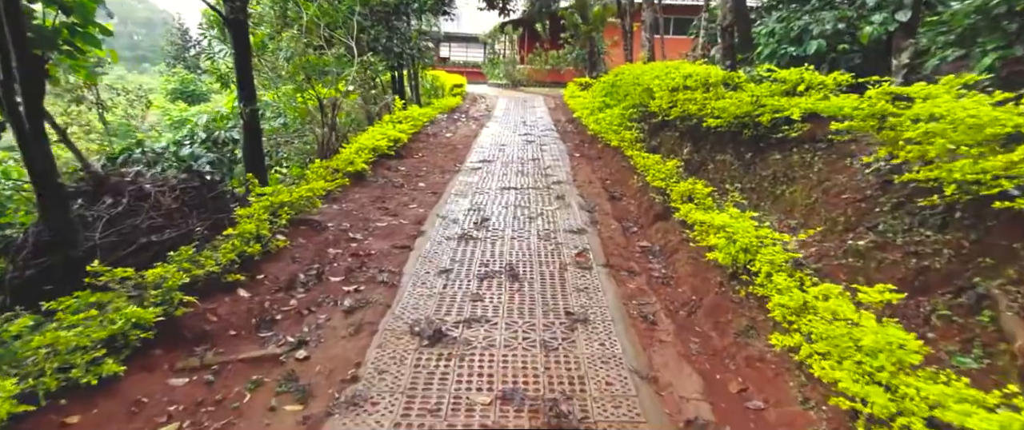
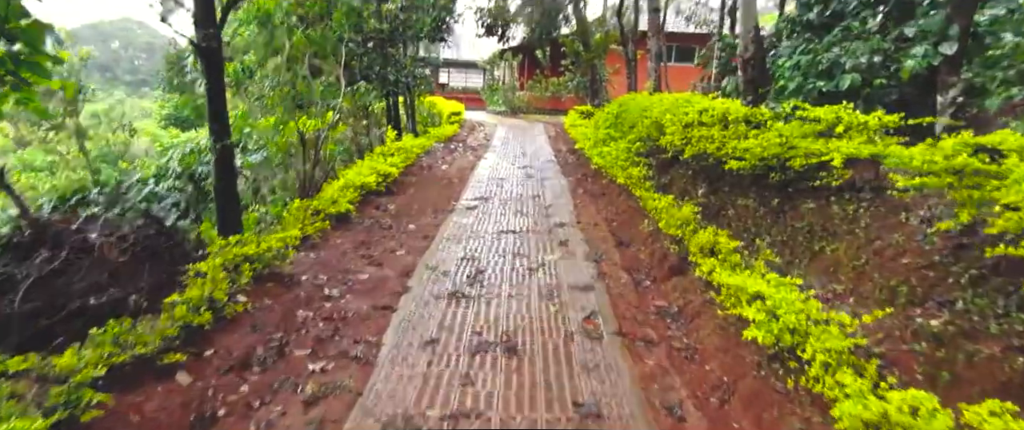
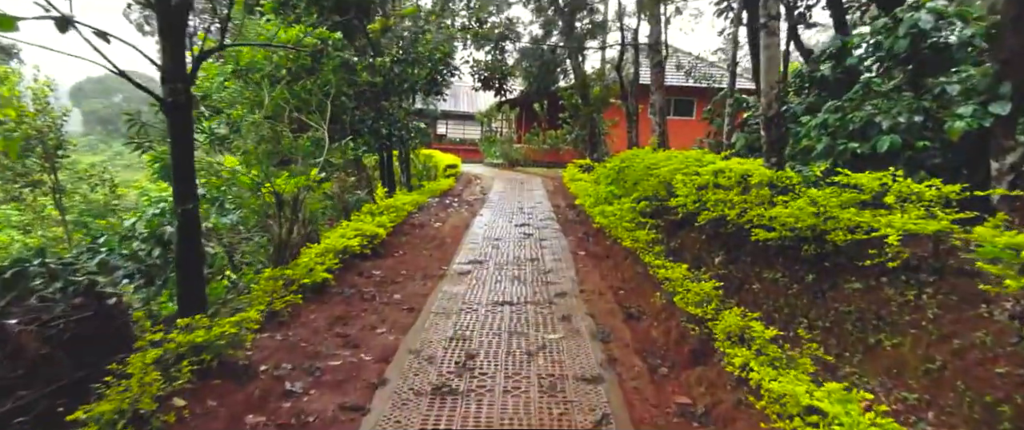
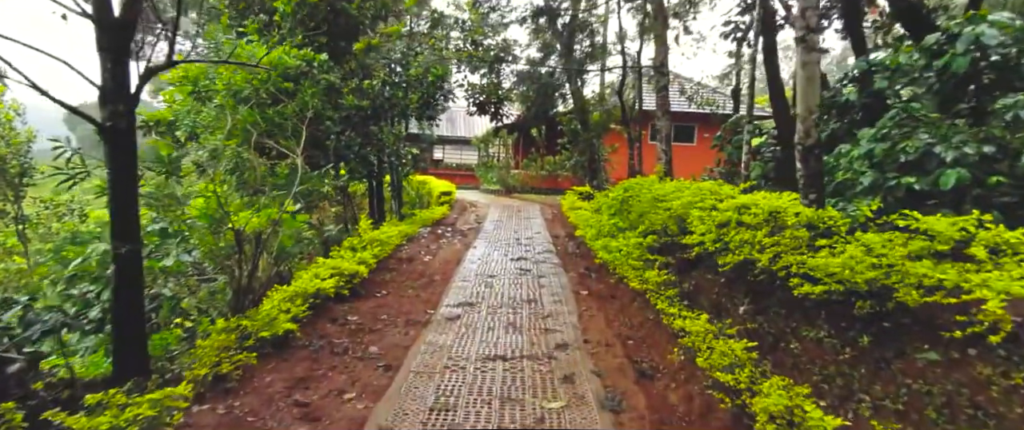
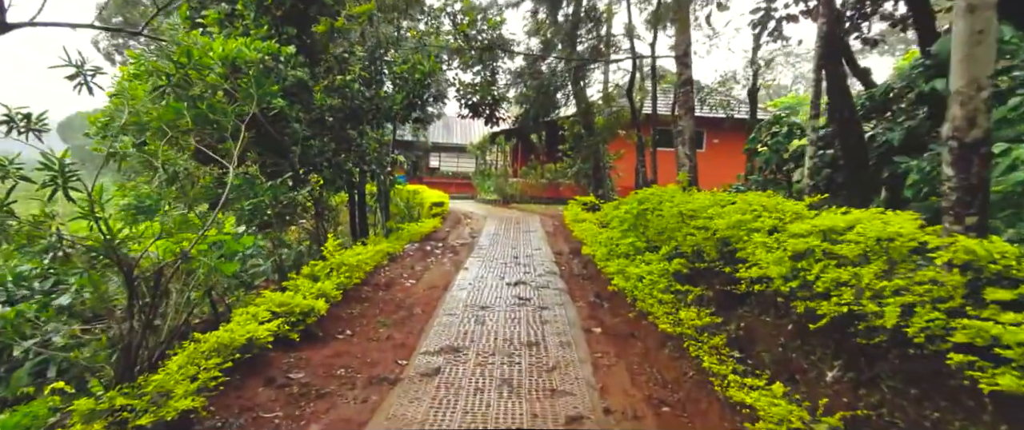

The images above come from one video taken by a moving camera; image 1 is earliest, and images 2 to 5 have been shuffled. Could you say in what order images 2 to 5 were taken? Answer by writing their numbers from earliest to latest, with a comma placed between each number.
2, 3, 4, 5
